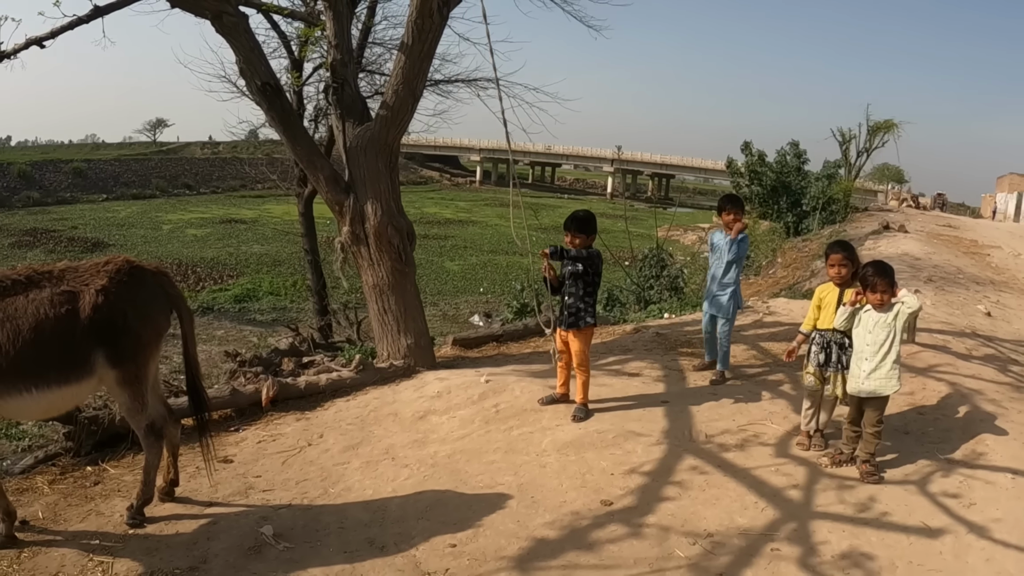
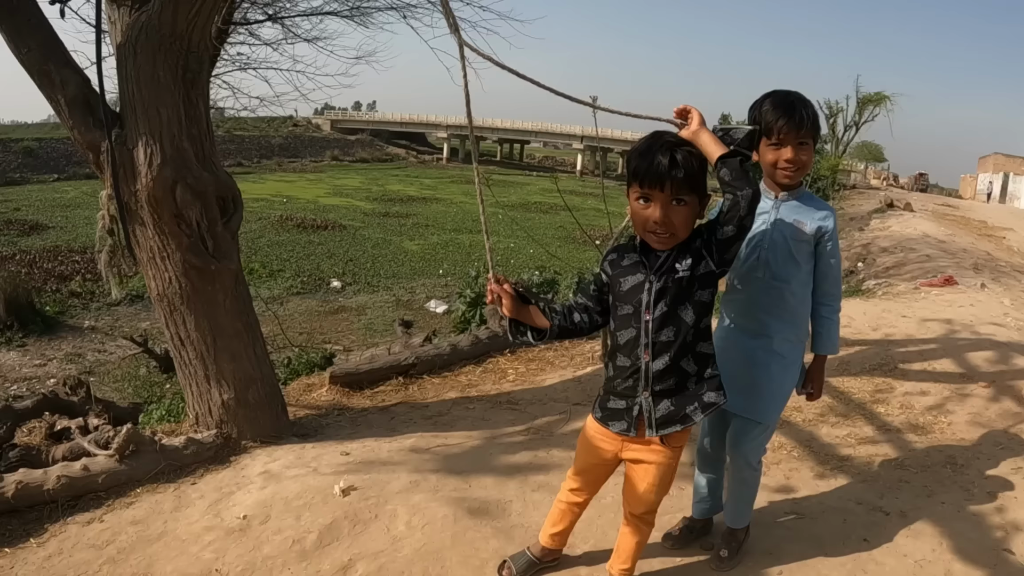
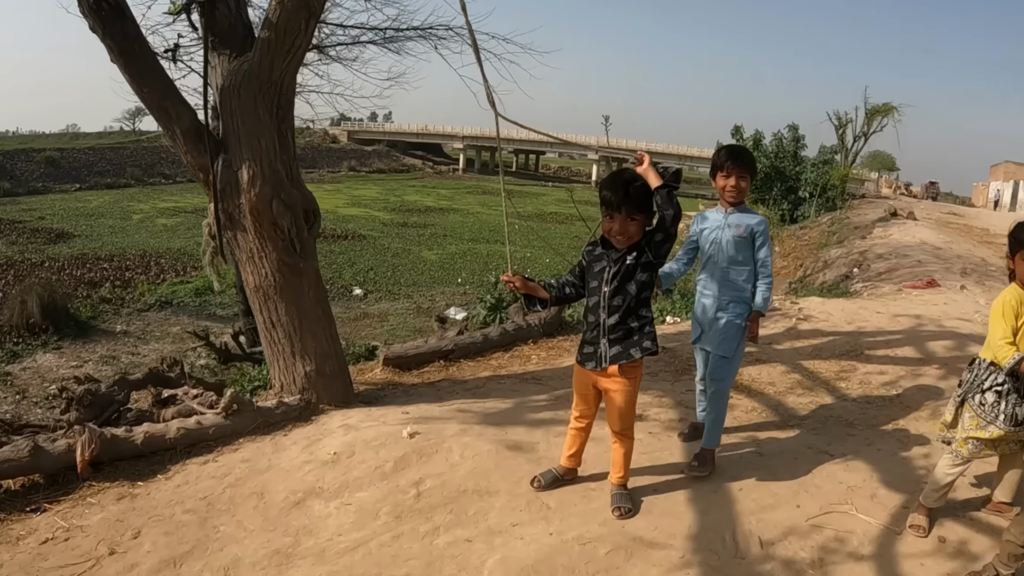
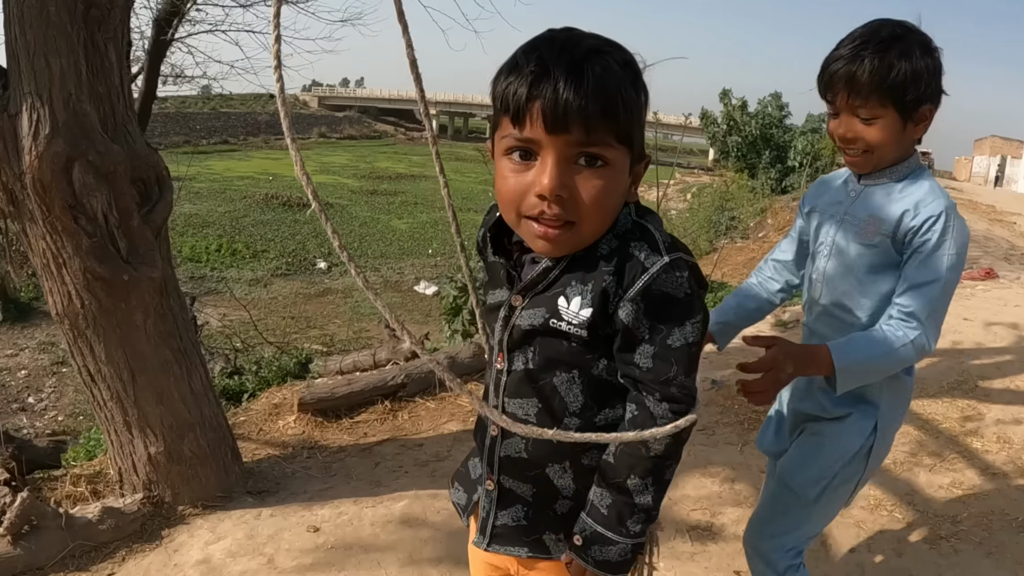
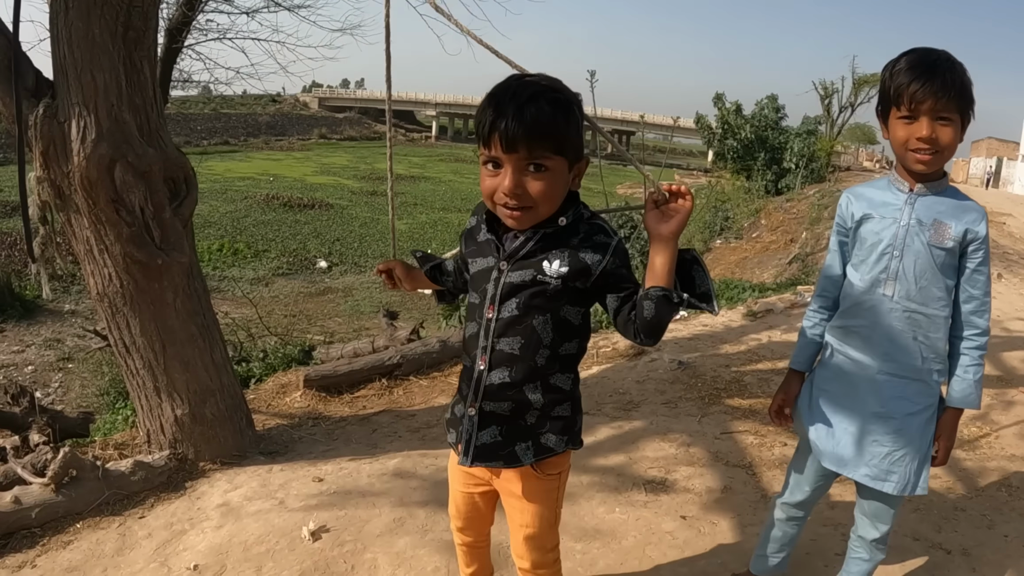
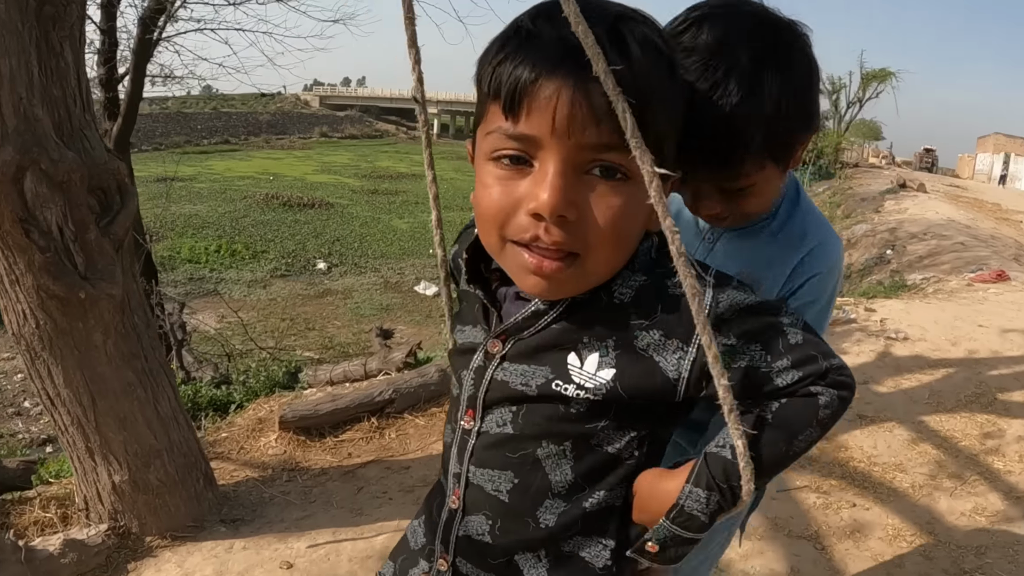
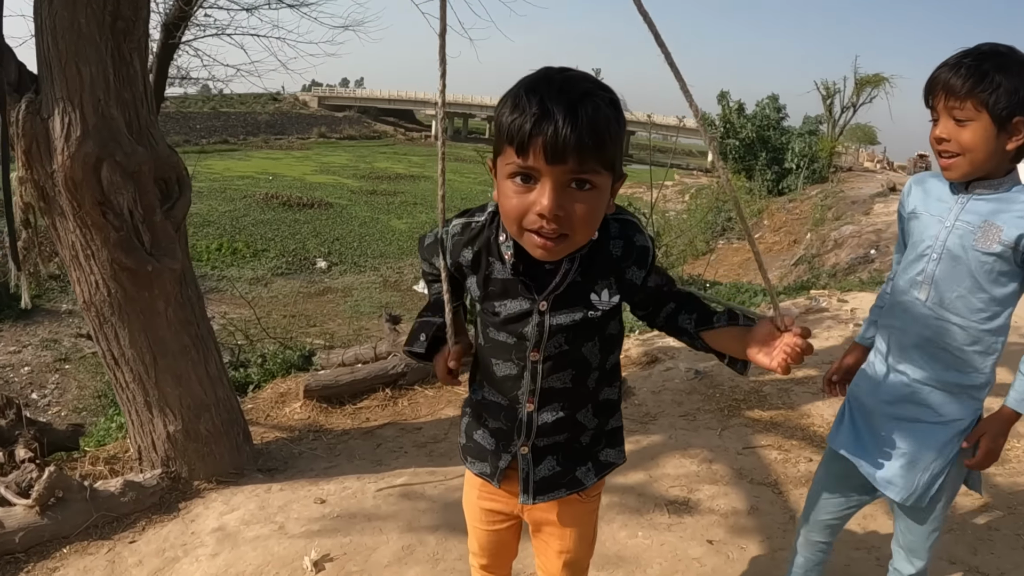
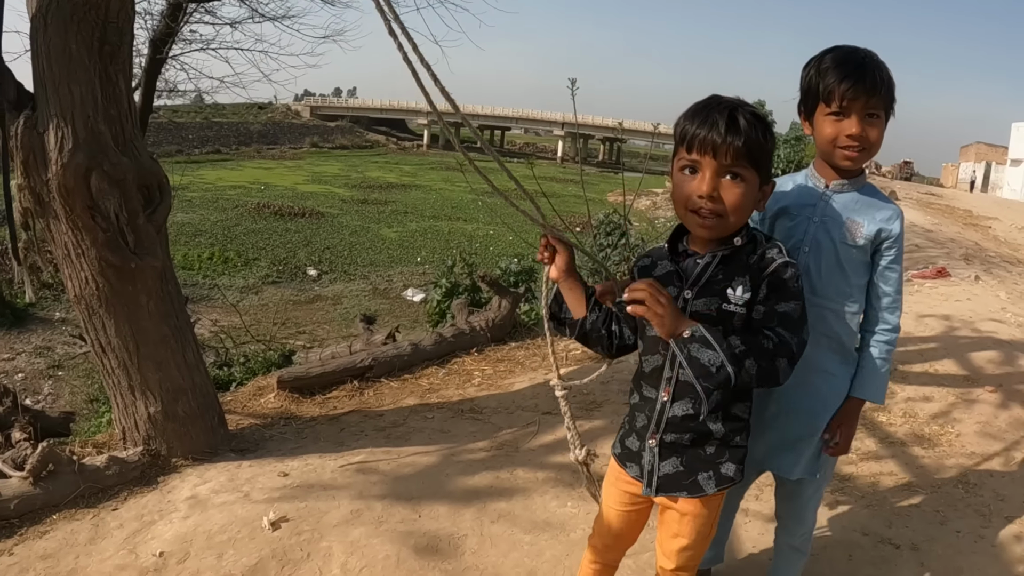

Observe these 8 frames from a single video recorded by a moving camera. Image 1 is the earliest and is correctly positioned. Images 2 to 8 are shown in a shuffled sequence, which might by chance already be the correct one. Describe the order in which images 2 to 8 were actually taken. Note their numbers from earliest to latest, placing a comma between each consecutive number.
3, 2, 8, 5, 7, 4, 6
